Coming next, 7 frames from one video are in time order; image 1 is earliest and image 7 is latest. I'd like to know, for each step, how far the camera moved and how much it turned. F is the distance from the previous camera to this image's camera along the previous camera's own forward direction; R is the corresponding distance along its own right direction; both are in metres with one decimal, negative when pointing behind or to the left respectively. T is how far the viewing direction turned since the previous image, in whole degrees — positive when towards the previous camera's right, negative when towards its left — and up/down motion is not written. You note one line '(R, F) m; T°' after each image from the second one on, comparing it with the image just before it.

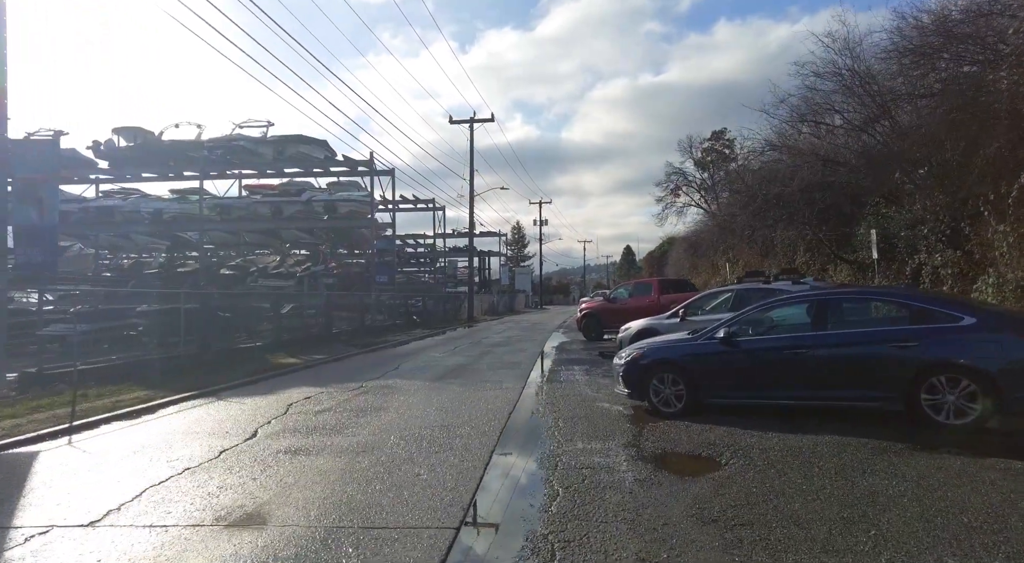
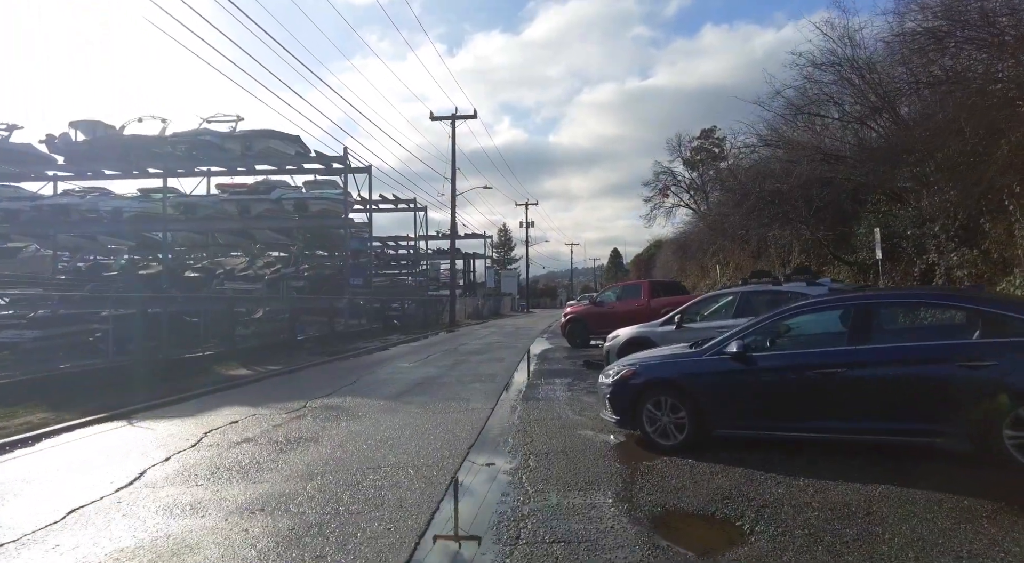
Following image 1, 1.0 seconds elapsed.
(+0.3, +1.4) m; +1°
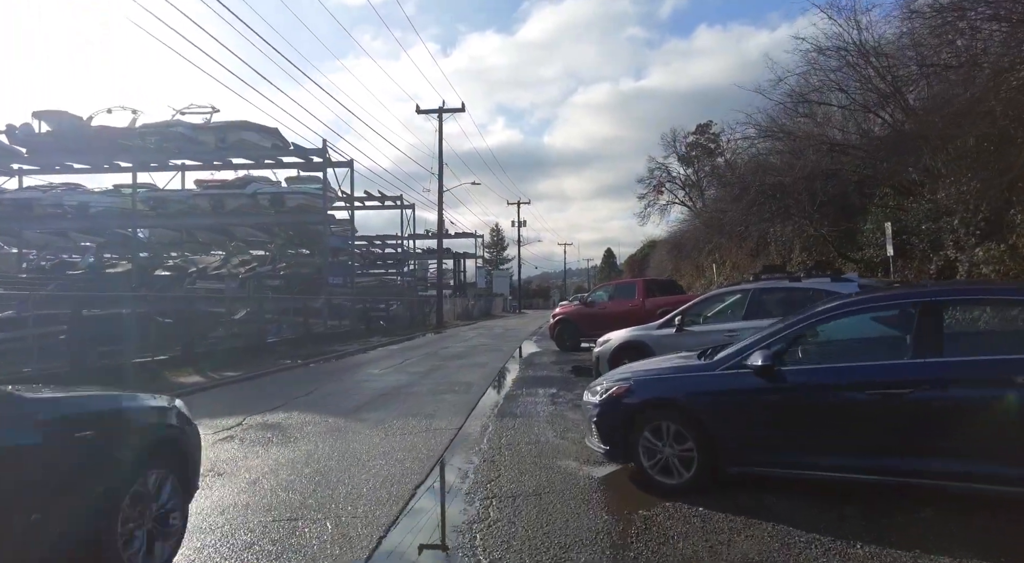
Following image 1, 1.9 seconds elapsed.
(+0.3, +1.3) m; +1°
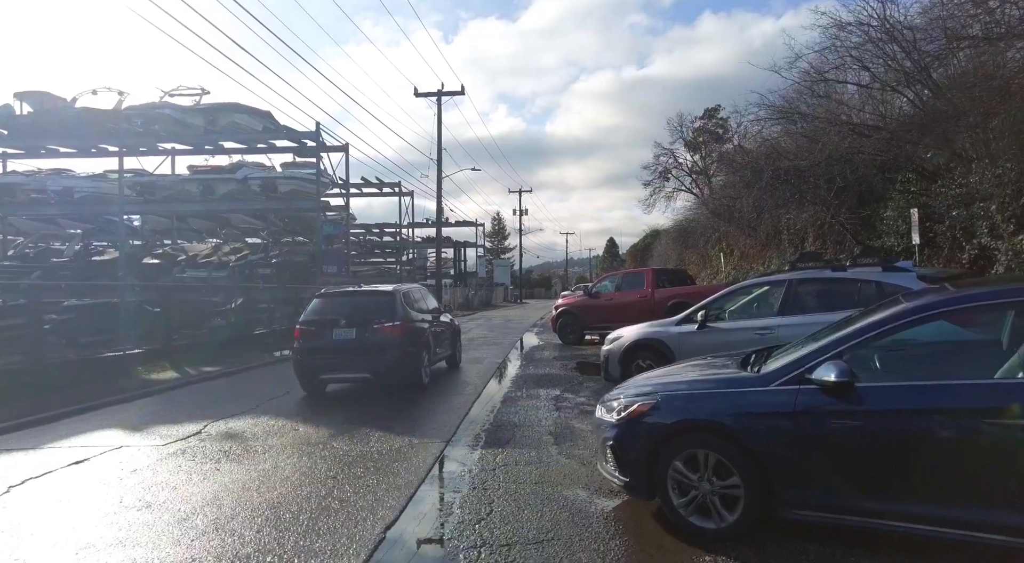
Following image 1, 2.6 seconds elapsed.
(0.0, +1.0) m; 0°
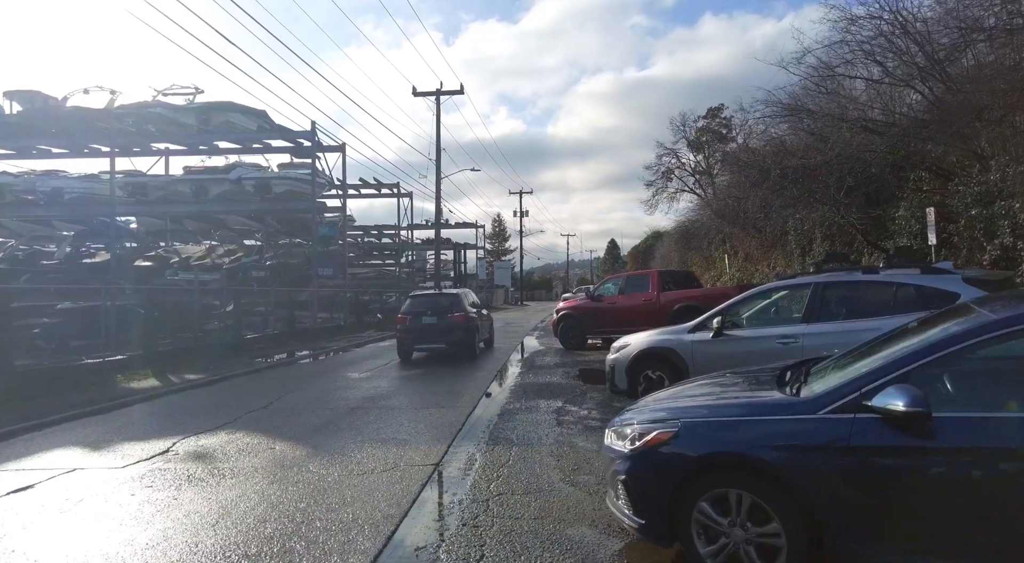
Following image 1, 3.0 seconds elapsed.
(0.0, +0.6) m; 0°
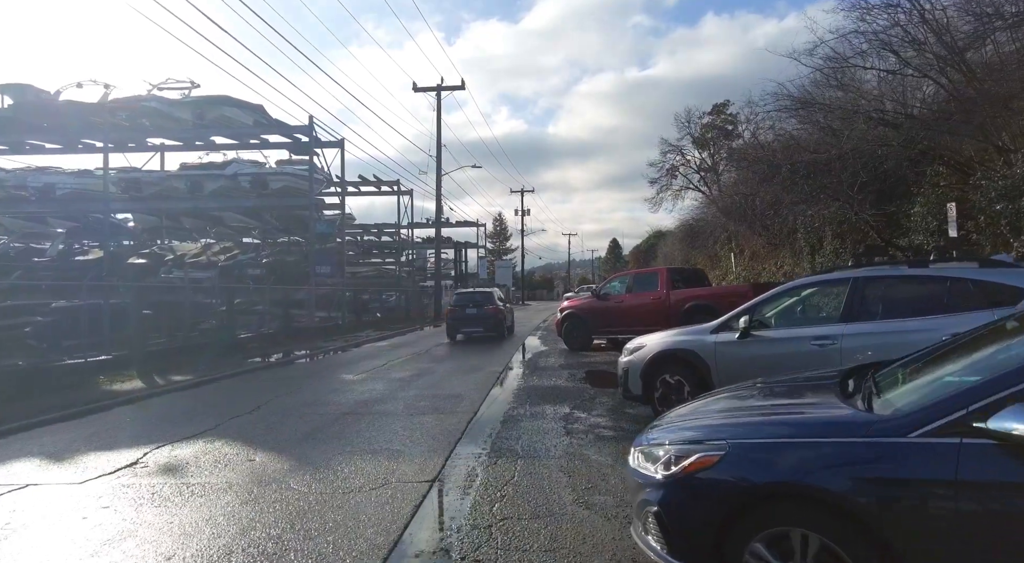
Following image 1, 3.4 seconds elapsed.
(0.0, +0.6) m; 0°
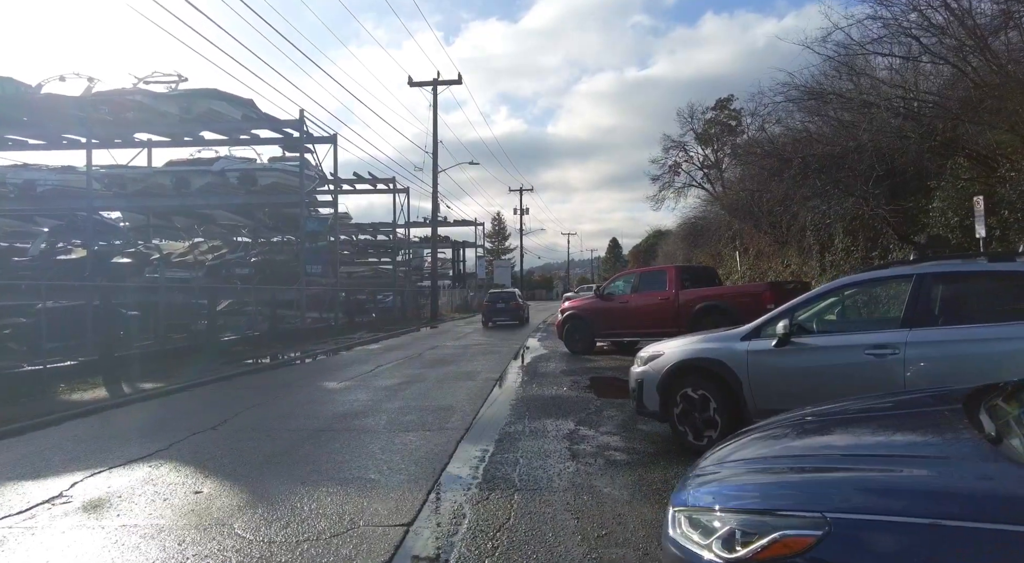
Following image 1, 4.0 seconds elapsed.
(0.0, +0.9) m; 0°
